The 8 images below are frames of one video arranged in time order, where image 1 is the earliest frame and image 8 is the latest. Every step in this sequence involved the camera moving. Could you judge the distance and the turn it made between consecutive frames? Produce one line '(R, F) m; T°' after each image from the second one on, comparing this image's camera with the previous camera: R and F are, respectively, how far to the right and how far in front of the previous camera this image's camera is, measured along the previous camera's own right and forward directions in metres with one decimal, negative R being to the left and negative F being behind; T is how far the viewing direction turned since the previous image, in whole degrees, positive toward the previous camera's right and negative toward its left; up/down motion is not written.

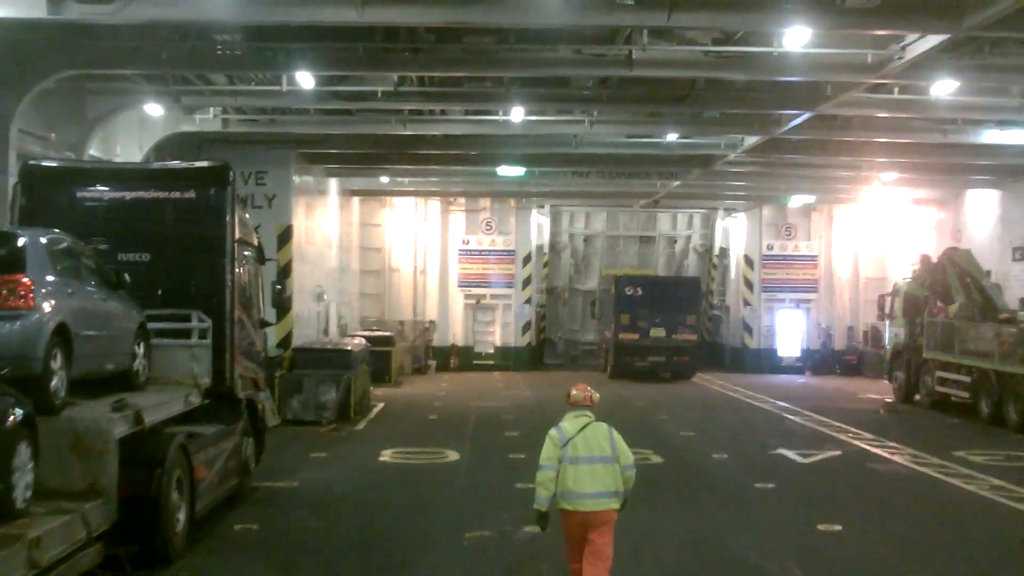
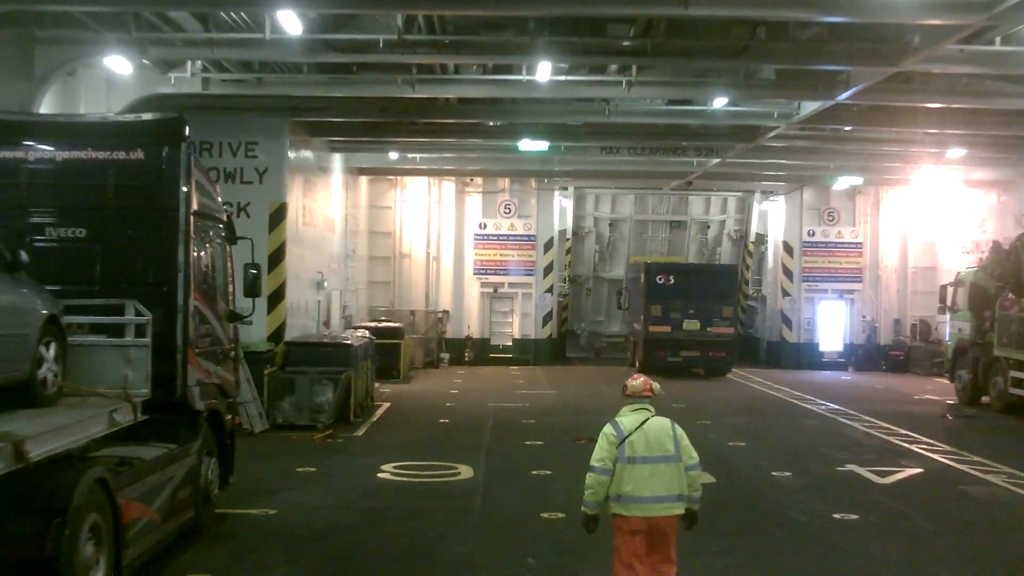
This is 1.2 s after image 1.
(0.0, +1.8) m; -1°
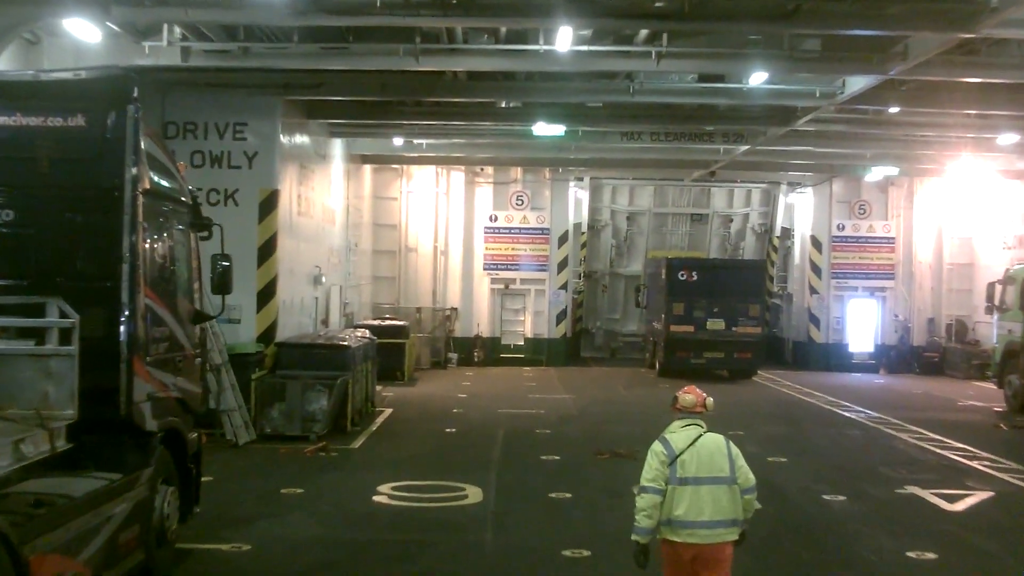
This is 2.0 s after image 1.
(0.0, +1.2) m; 0°
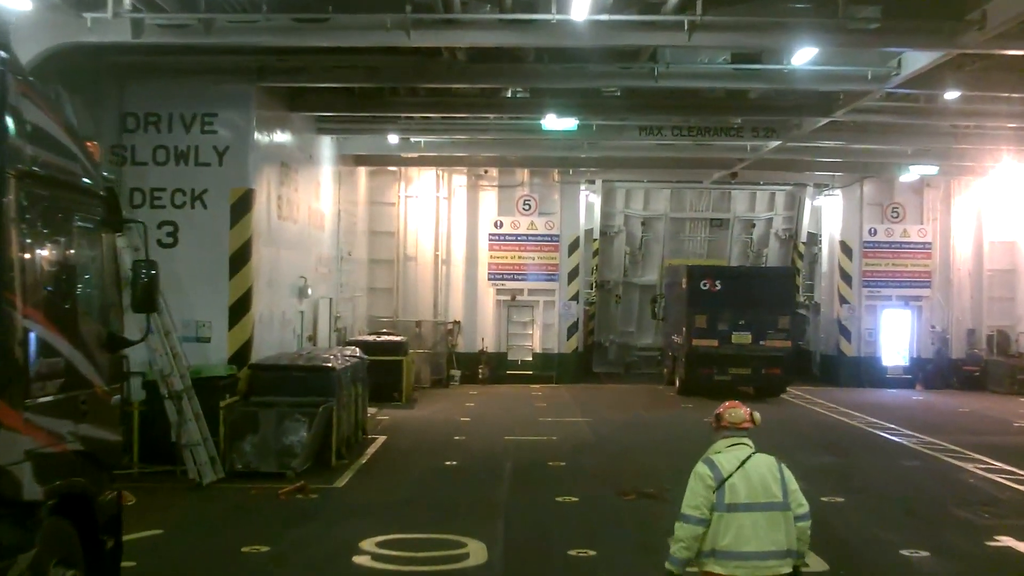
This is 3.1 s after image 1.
(0.0, +1.5) m; 0°
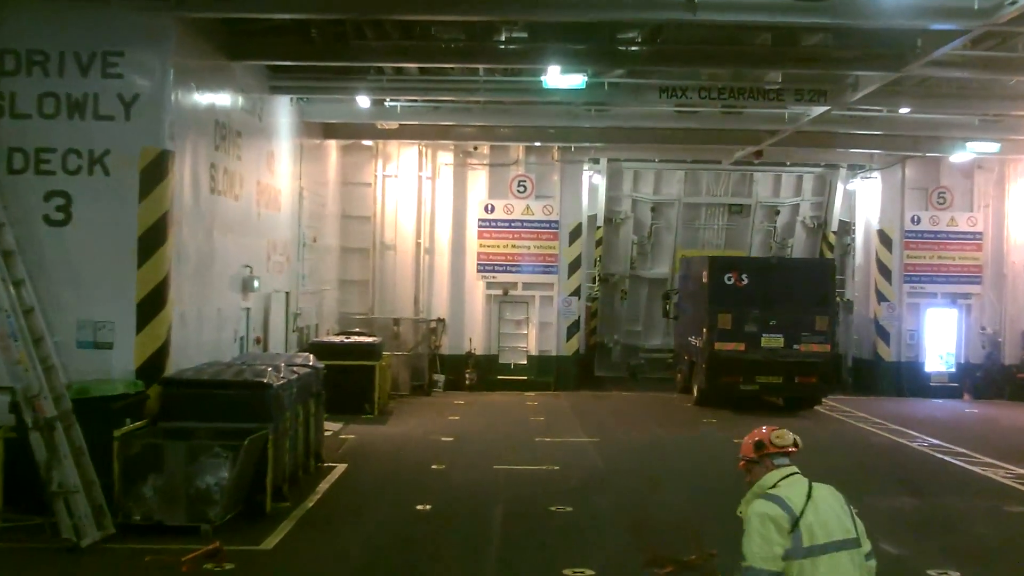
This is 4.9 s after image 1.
(0.0, +2.4) m; 0°
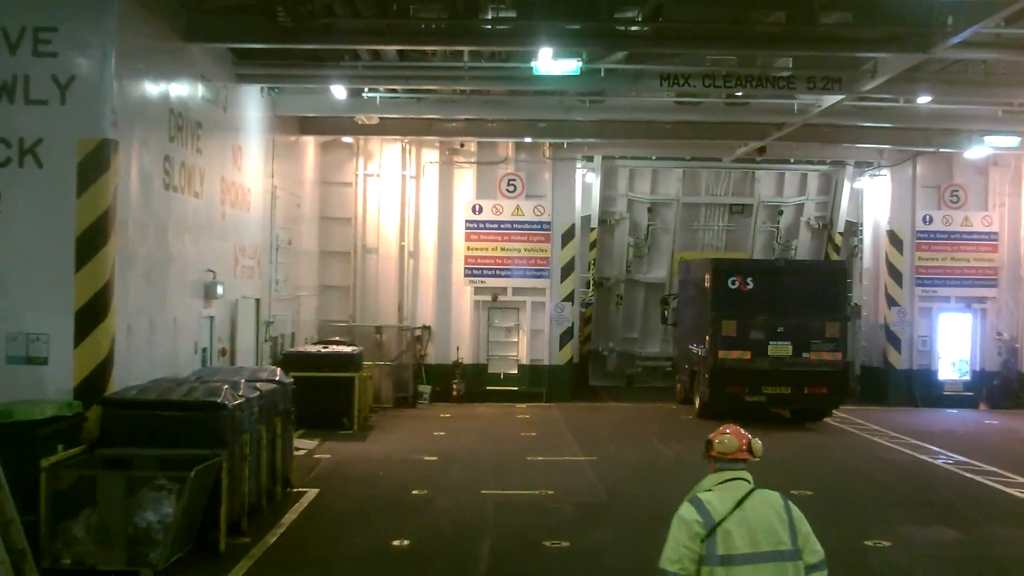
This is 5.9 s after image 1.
(0.0, +1.0) m; 0°
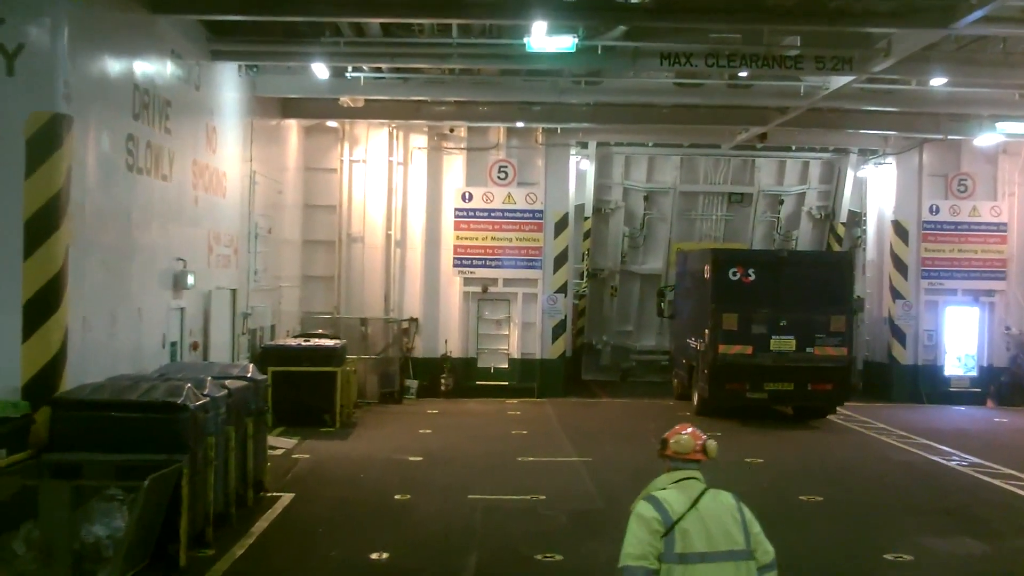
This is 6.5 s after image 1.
(0.0, +0.6) m; 0°
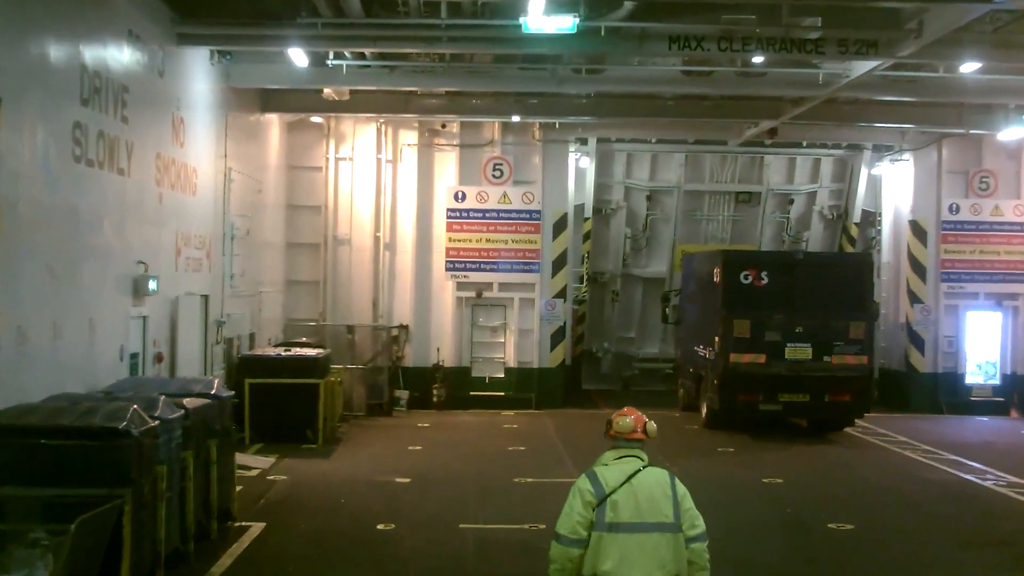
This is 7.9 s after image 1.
(0.0, +0.9) m; 0°
